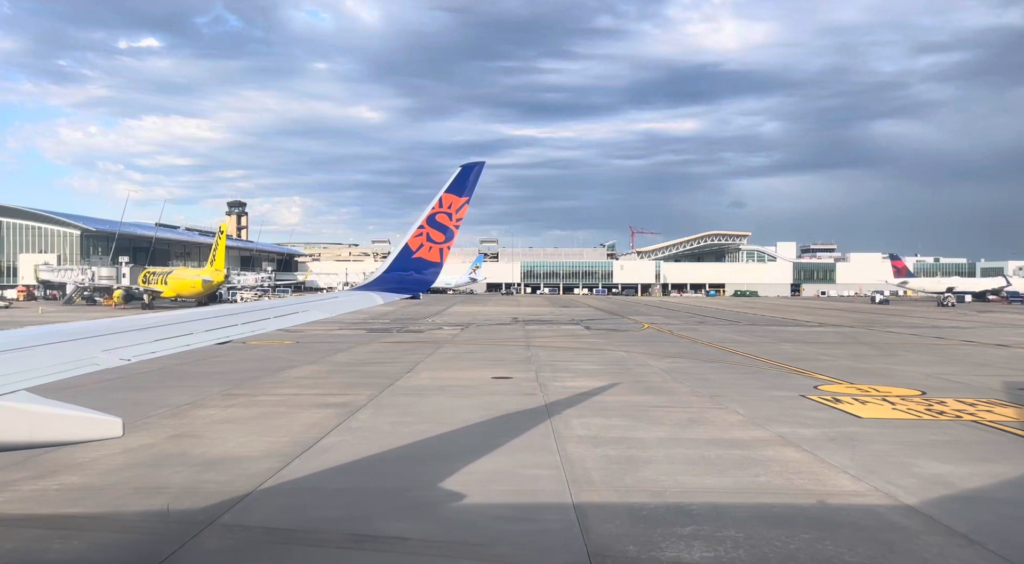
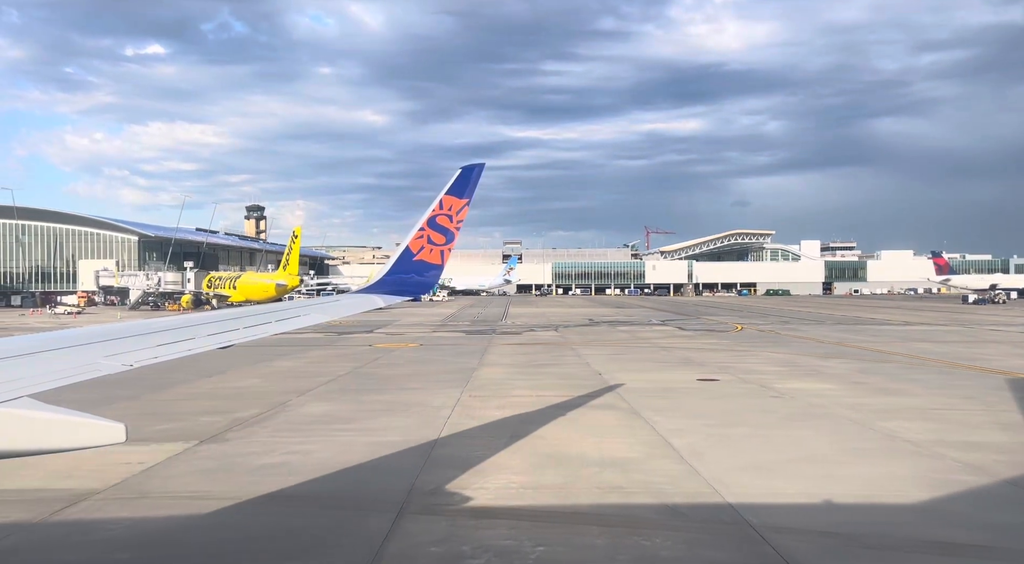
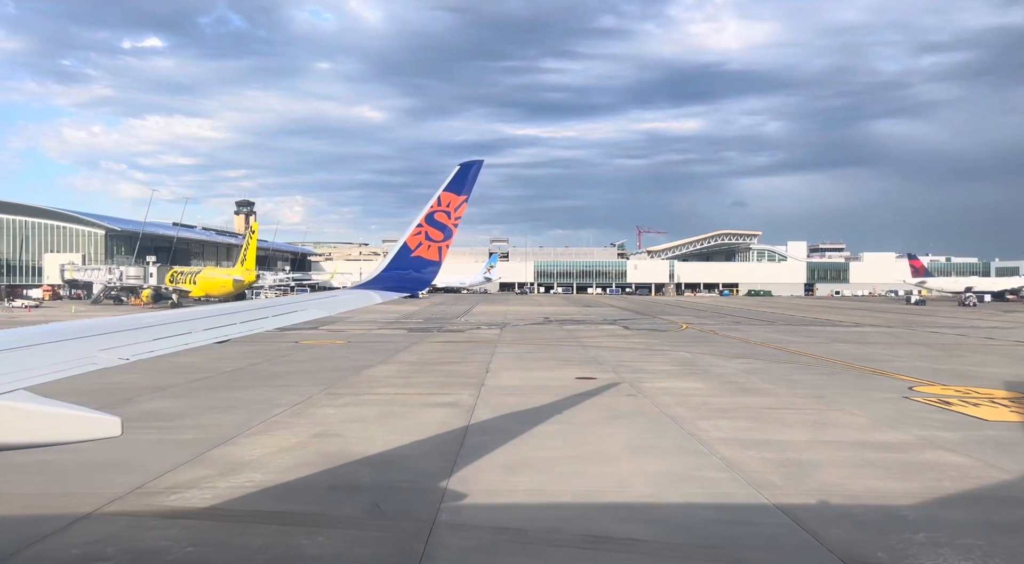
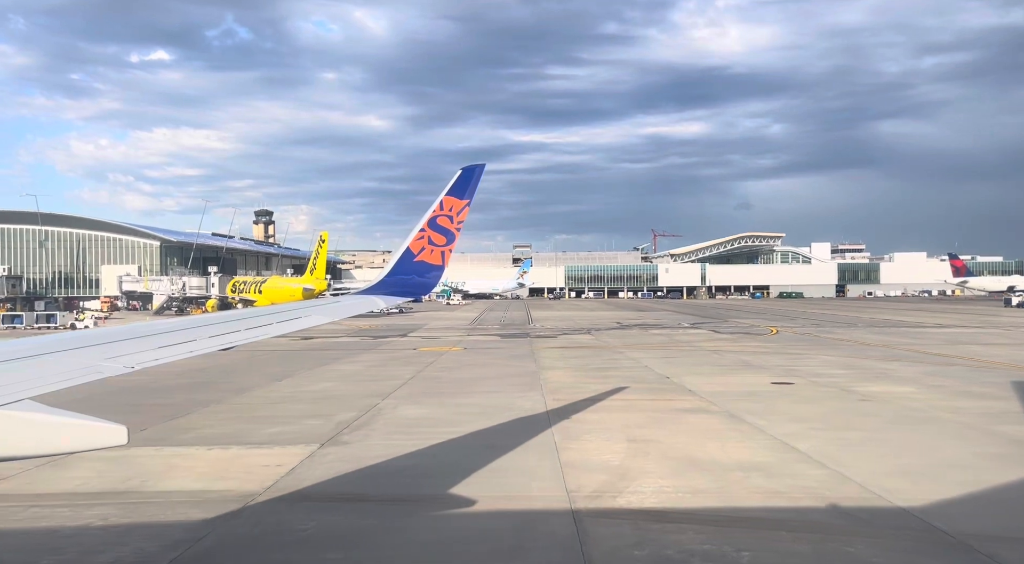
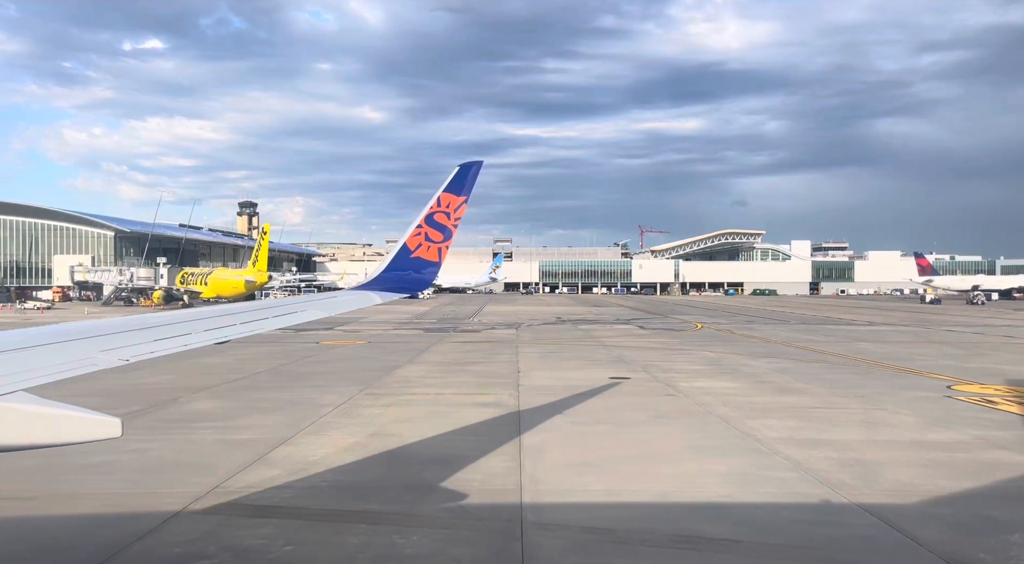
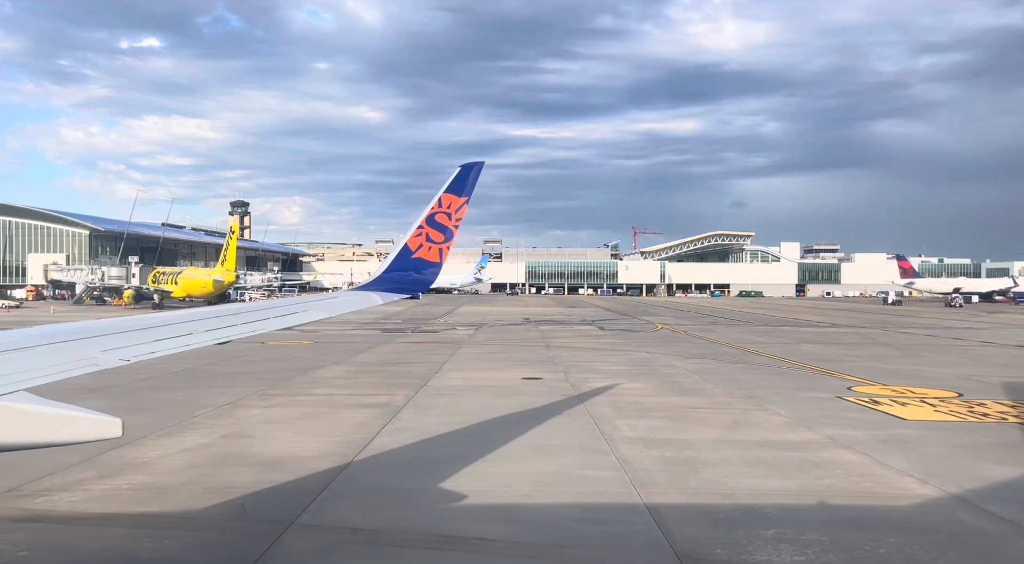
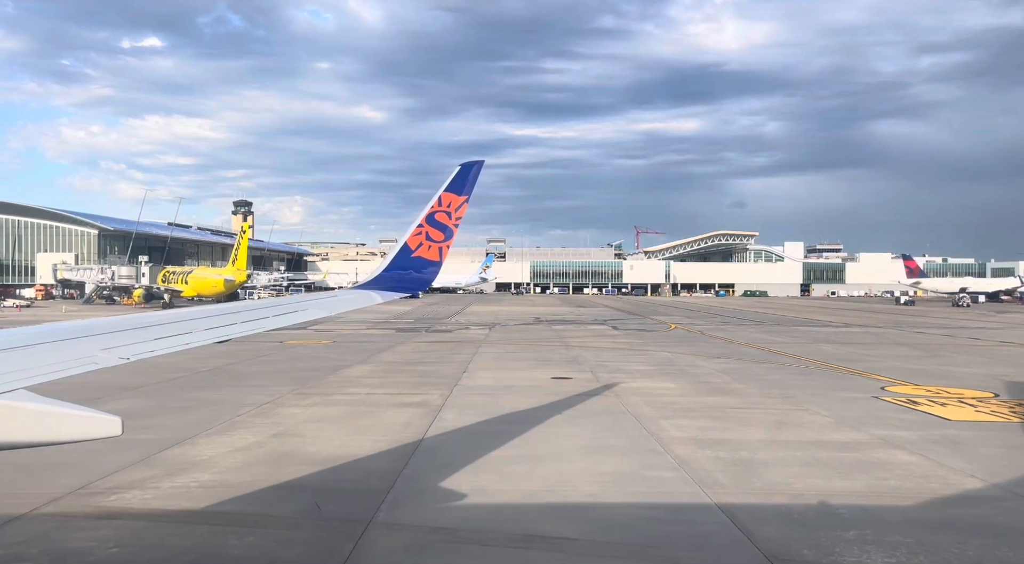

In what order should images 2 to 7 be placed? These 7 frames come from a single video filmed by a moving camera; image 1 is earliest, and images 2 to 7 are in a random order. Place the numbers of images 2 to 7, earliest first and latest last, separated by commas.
6, 7, 3, 5, 2, 4
